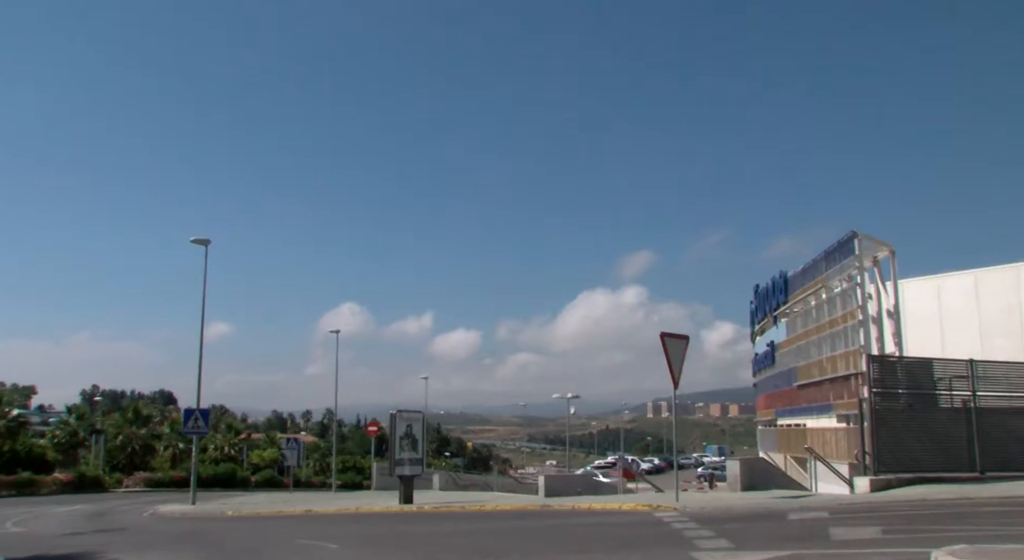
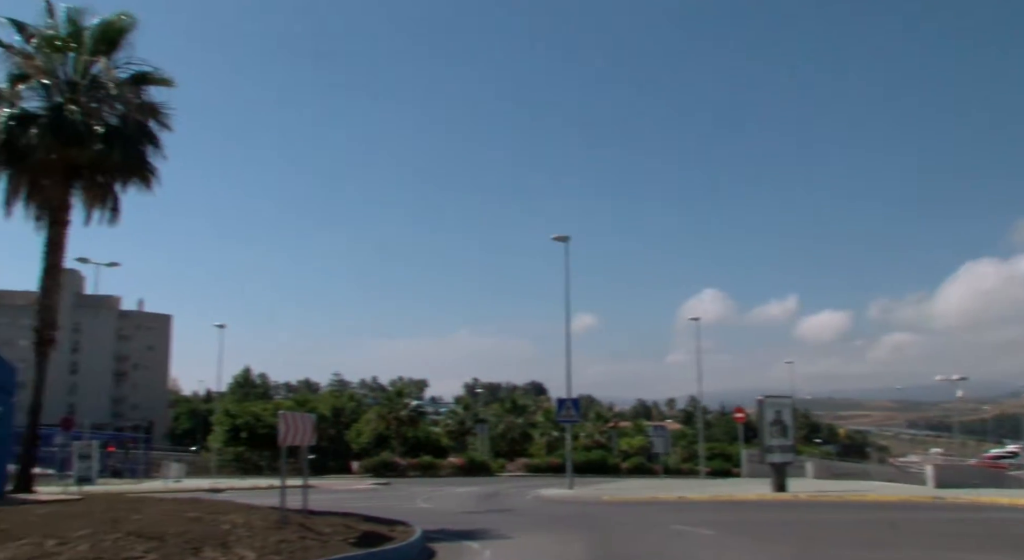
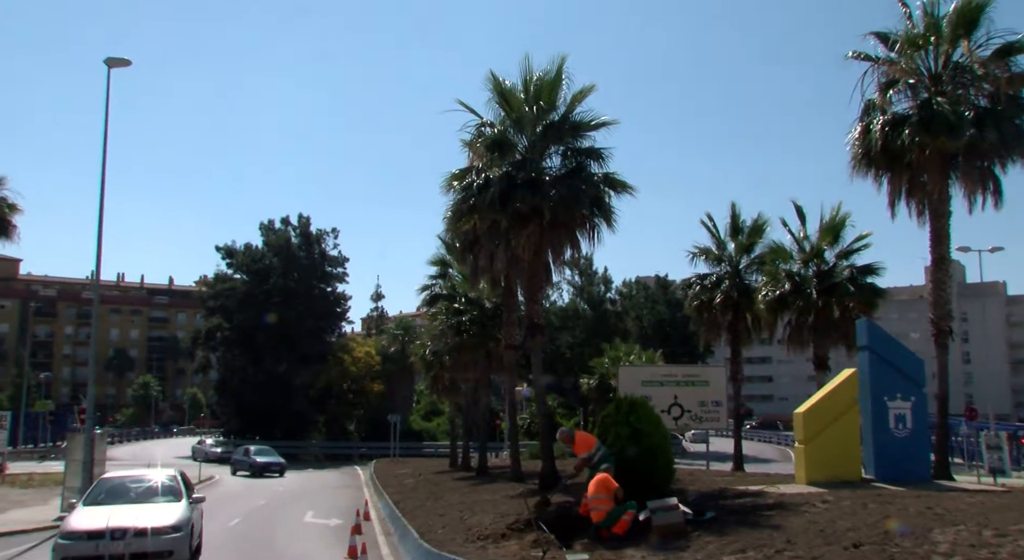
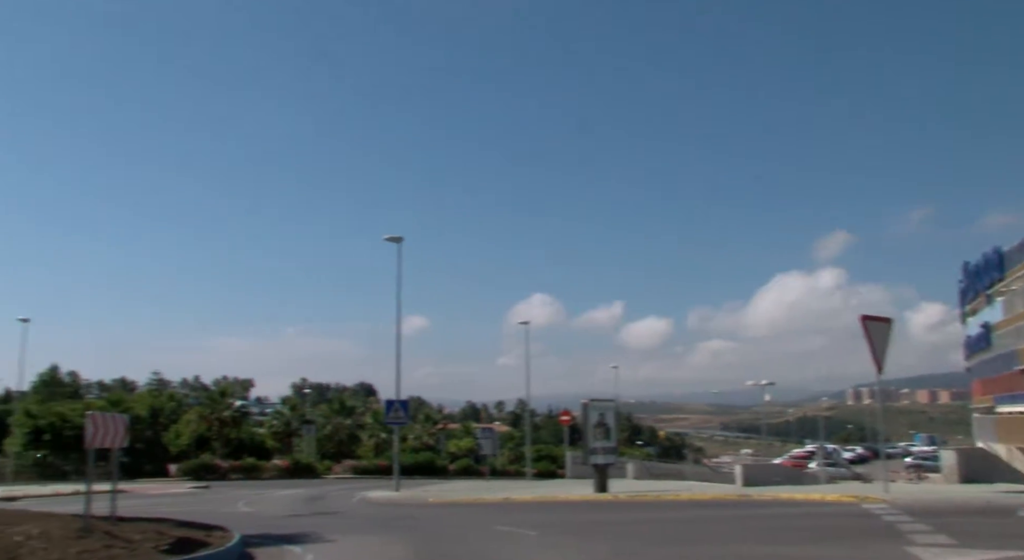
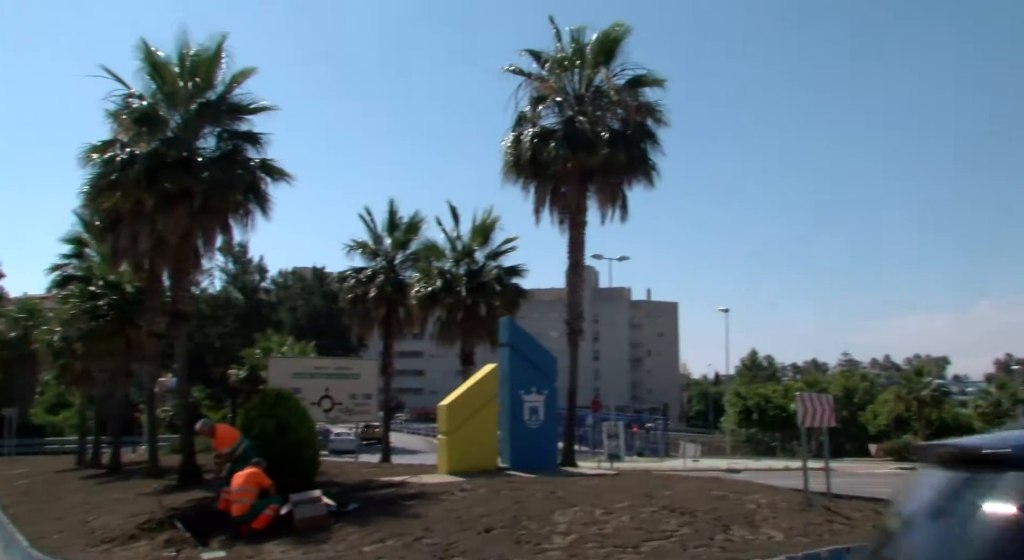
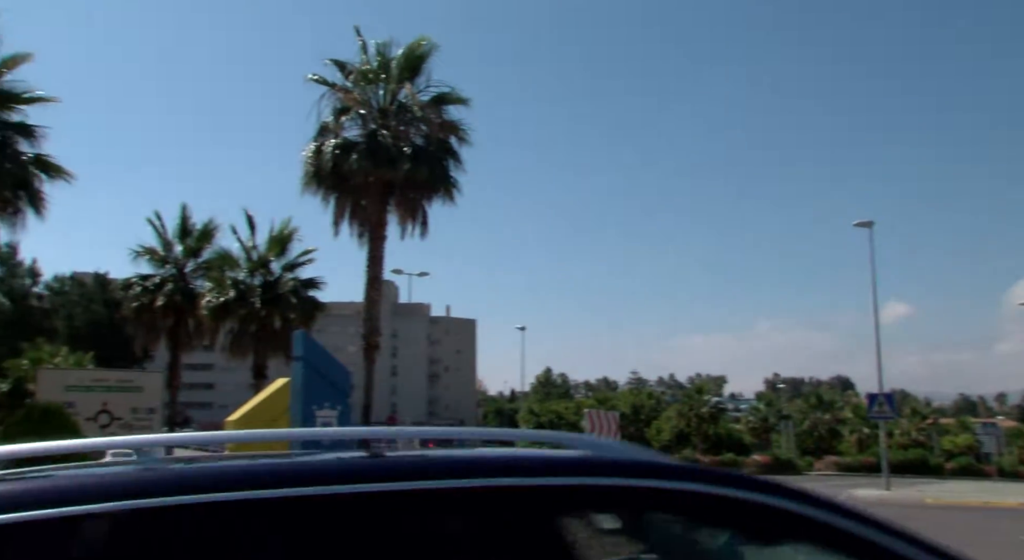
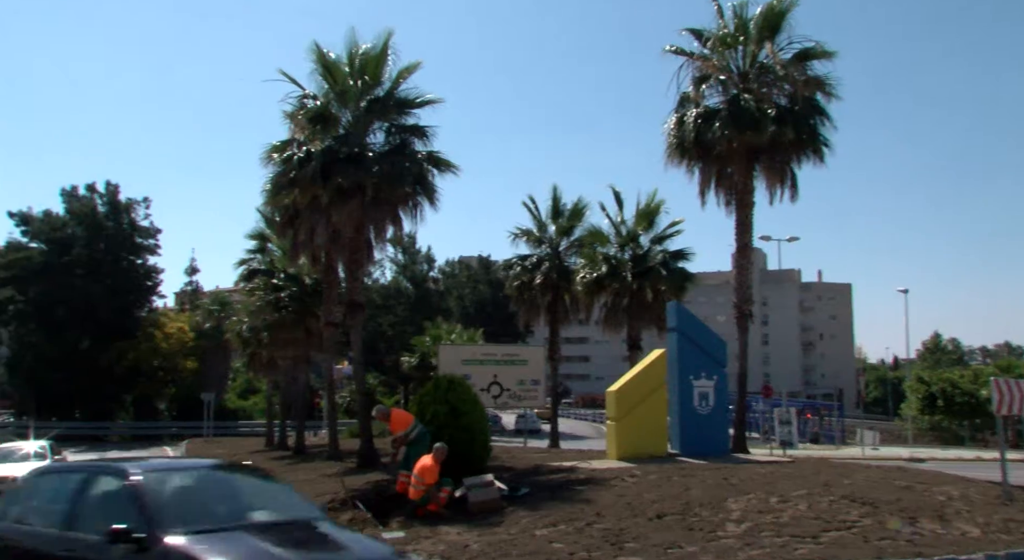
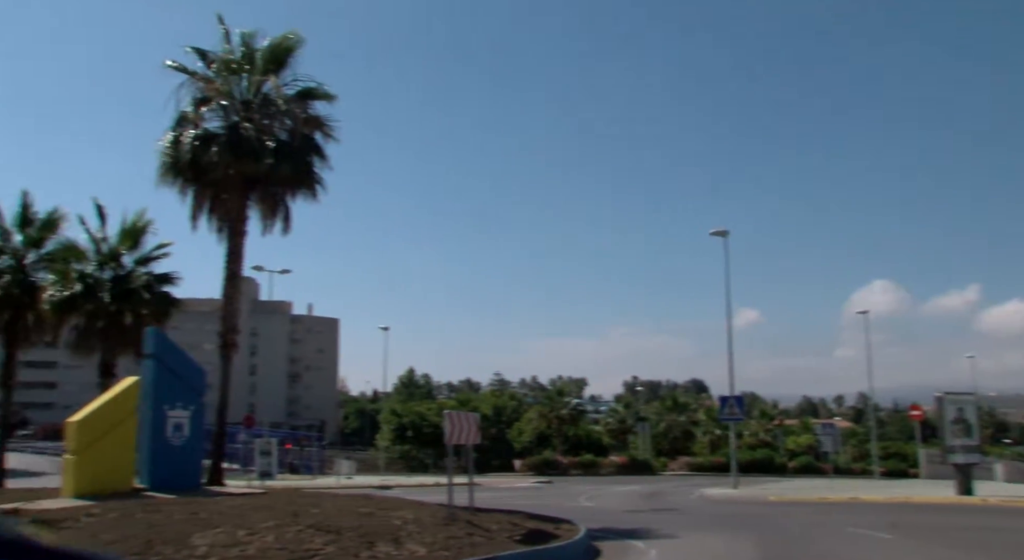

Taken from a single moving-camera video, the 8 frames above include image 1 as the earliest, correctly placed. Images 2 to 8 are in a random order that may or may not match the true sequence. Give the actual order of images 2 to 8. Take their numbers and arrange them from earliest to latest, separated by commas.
4, 2, 8, 6, 5, 7, 3
